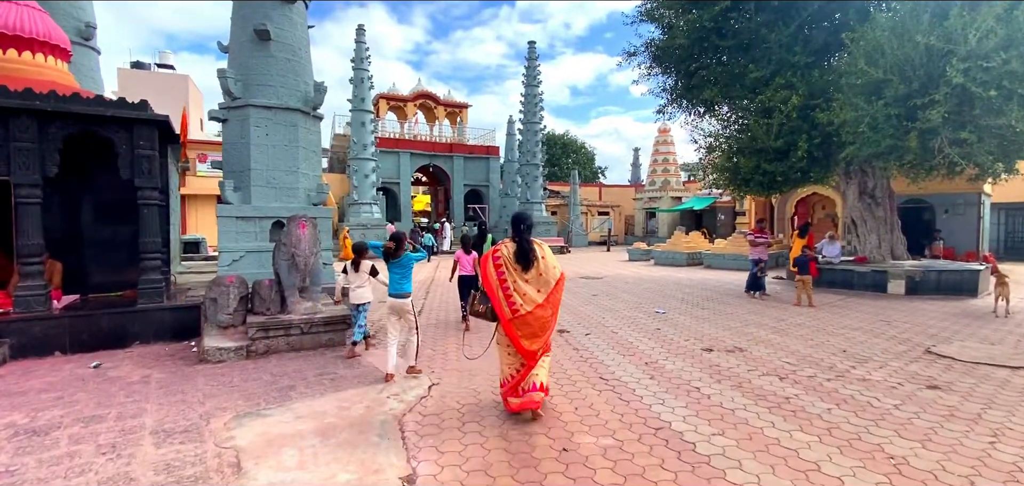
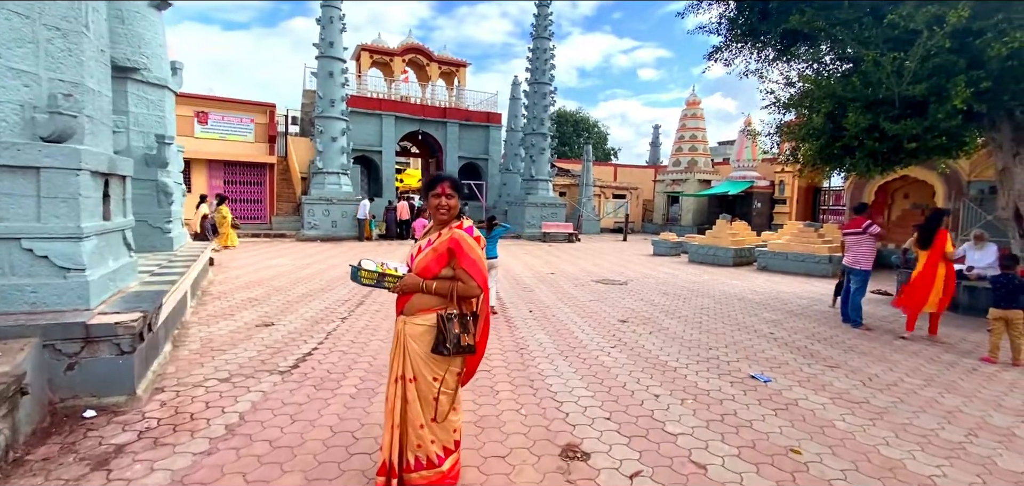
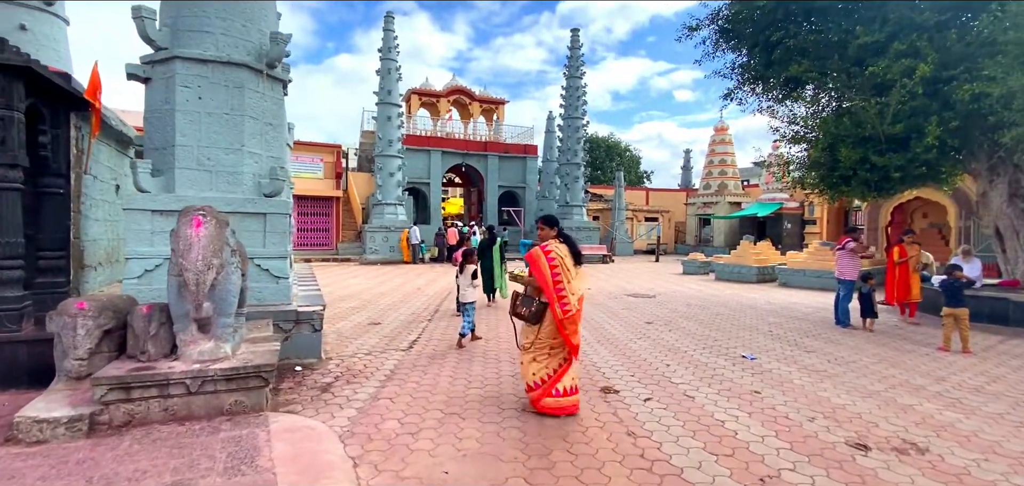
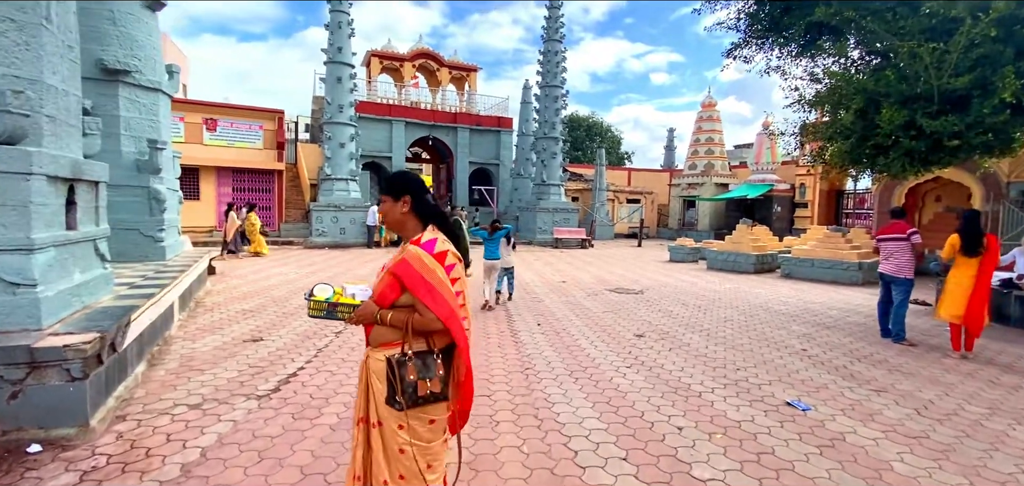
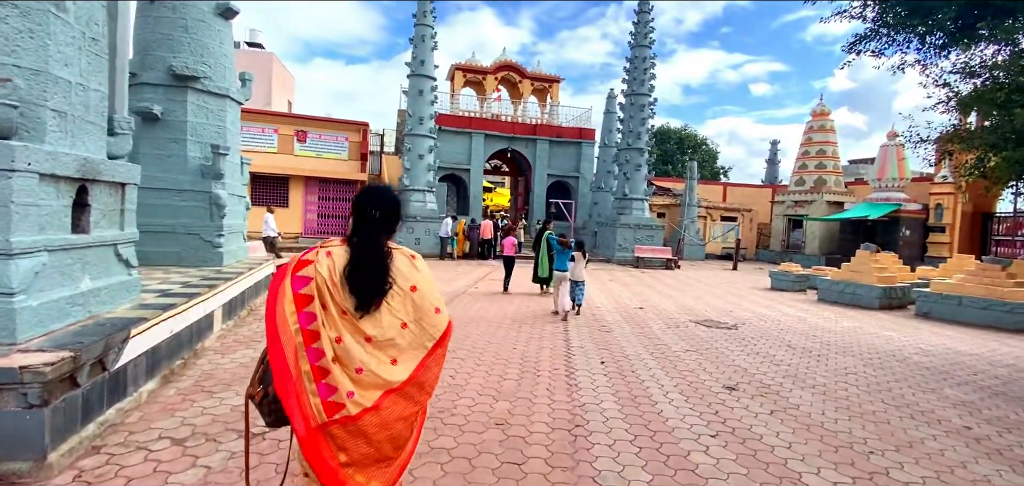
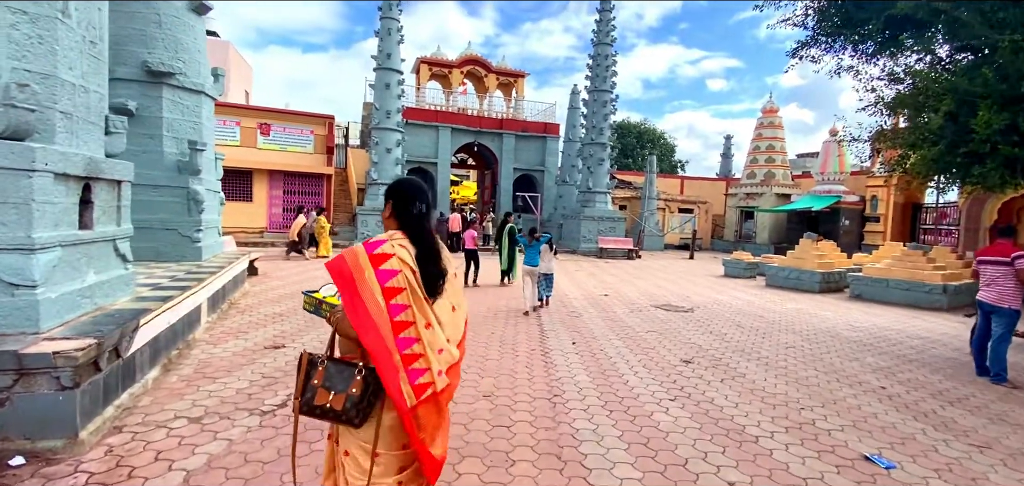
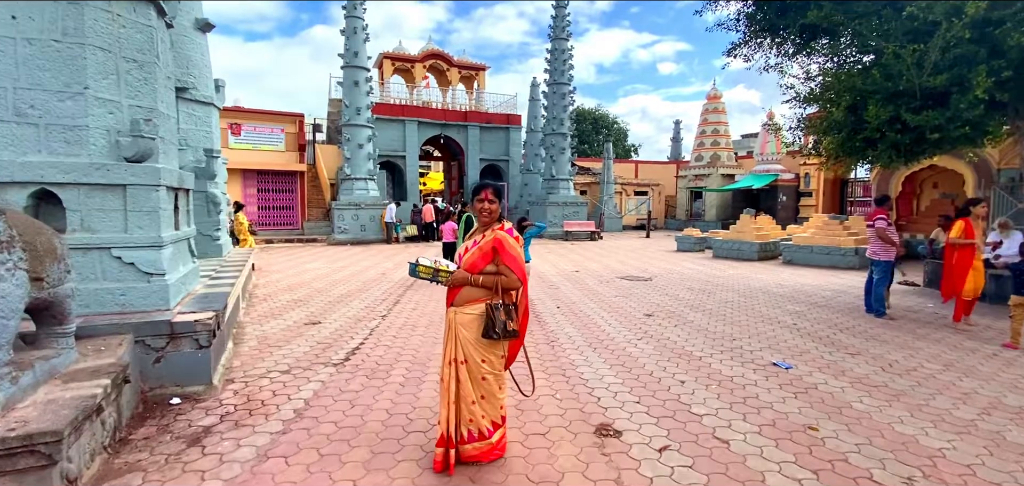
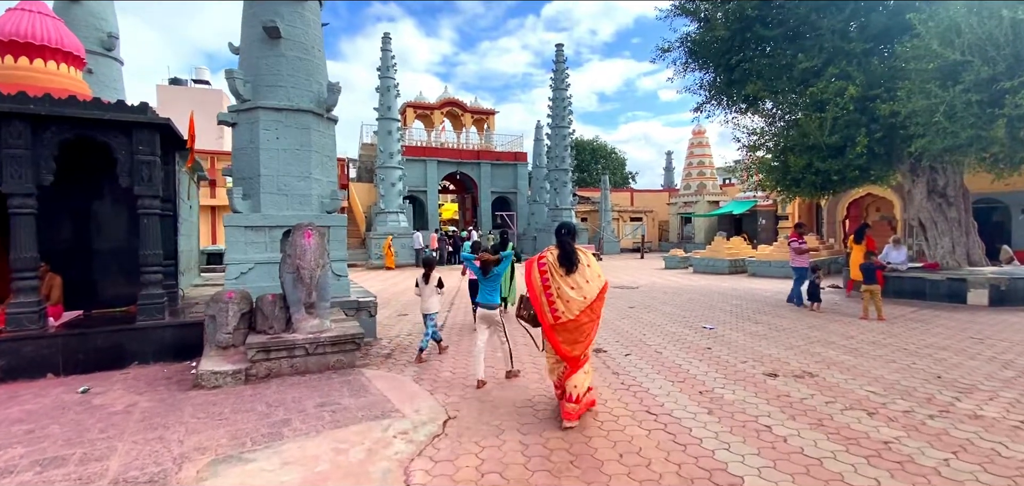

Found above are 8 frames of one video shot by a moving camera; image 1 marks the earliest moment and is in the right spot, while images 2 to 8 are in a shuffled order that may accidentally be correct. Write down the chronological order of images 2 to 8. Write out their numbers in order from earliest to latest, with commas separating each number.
8, 3, 7, 2, 4, 6, 5
